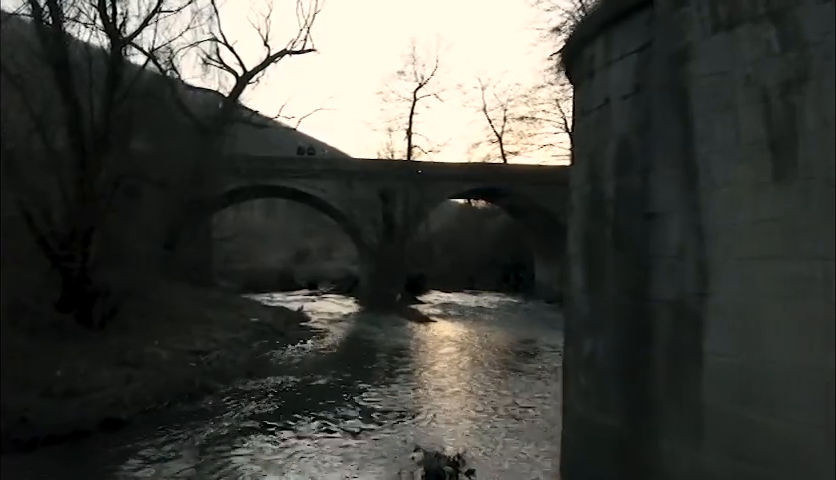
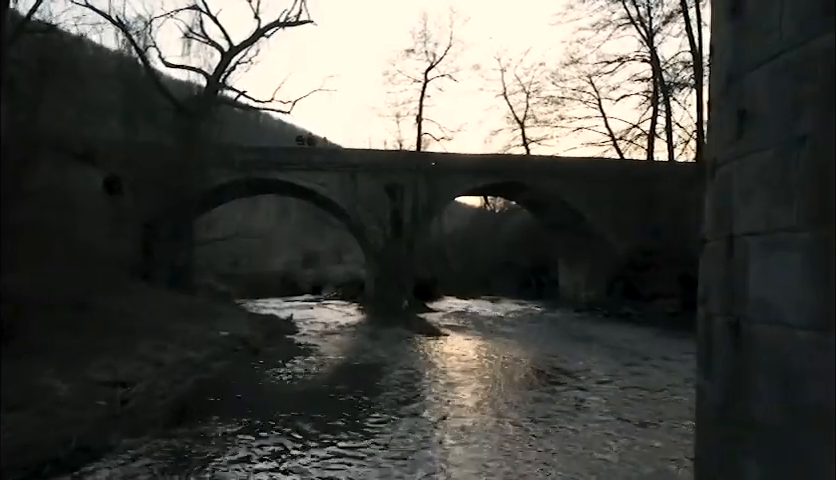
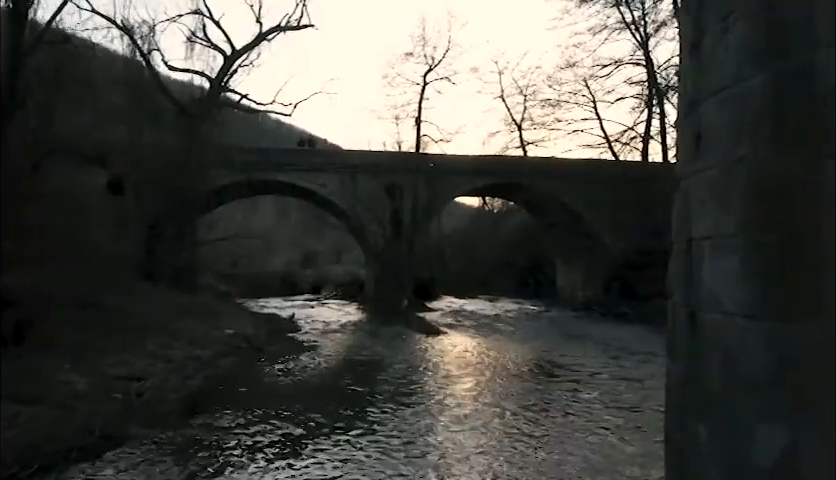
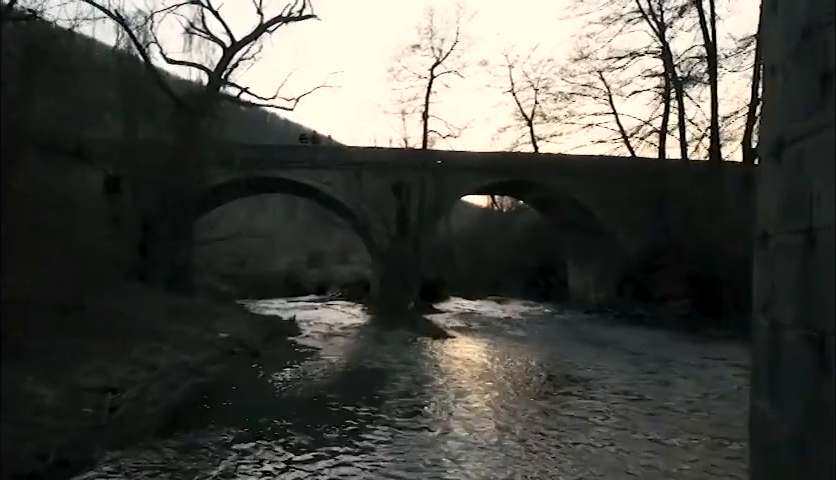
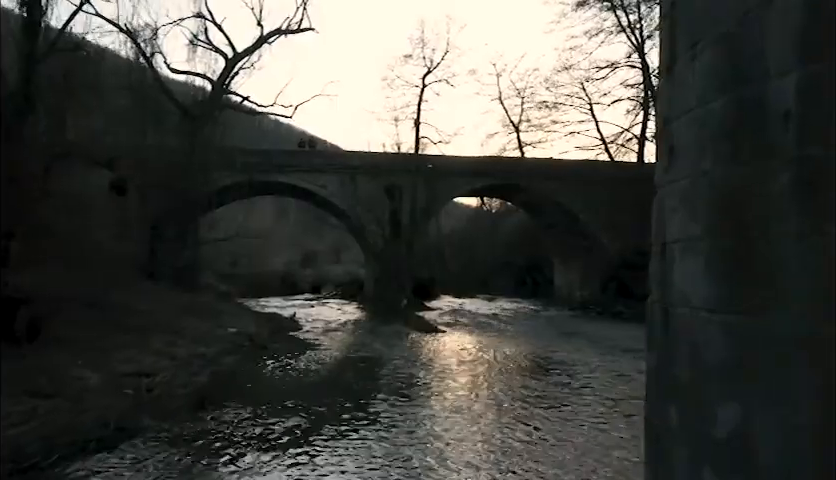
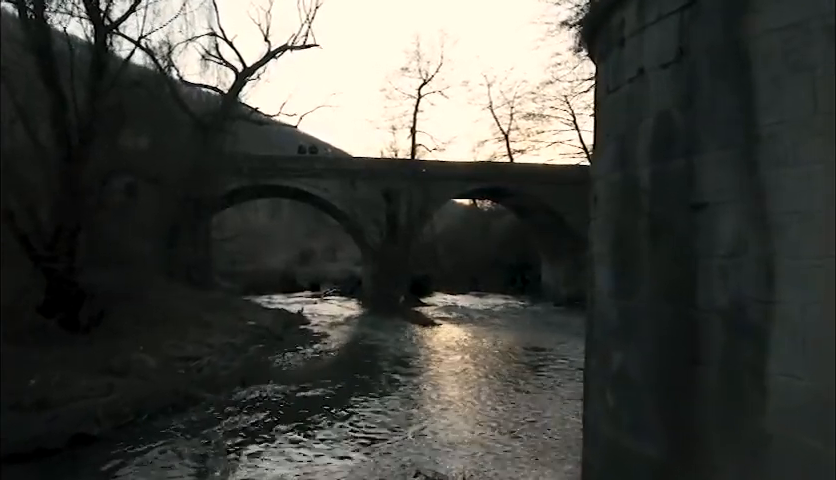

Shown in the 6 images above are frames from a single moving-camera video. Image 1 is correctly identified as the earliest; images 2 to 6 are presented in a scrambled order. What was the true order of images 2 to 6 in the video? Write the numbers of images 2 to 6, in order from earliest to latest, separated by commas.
6, 5, 3, 2, 4
